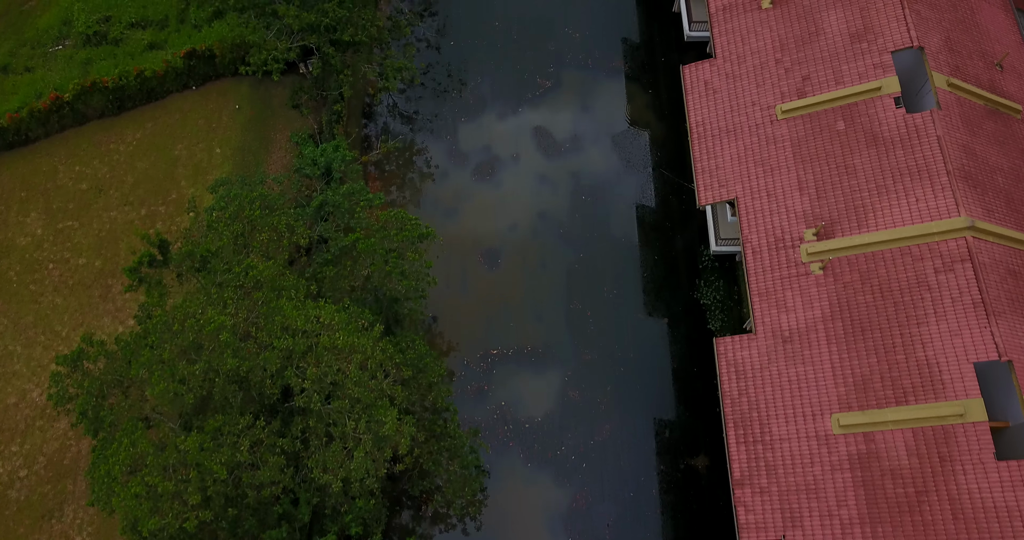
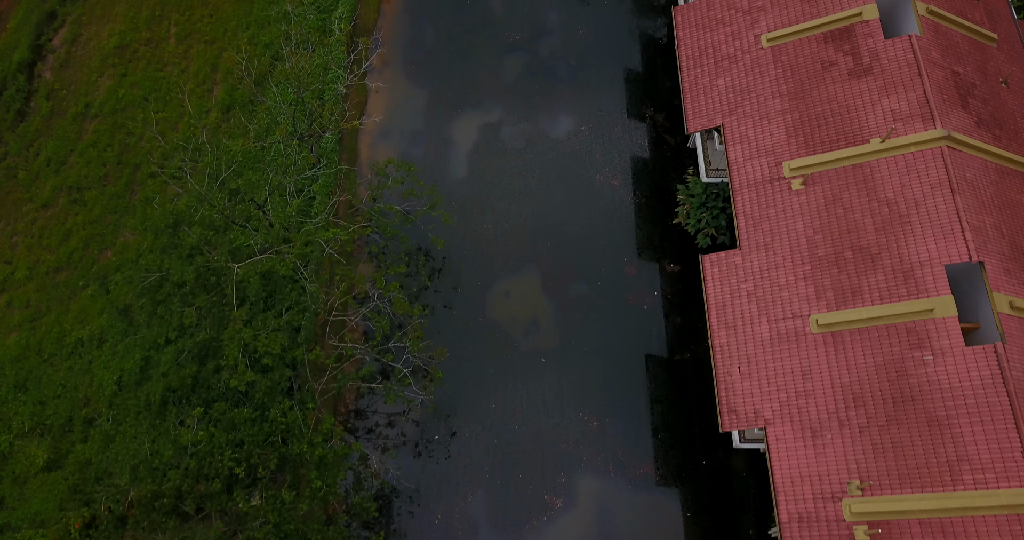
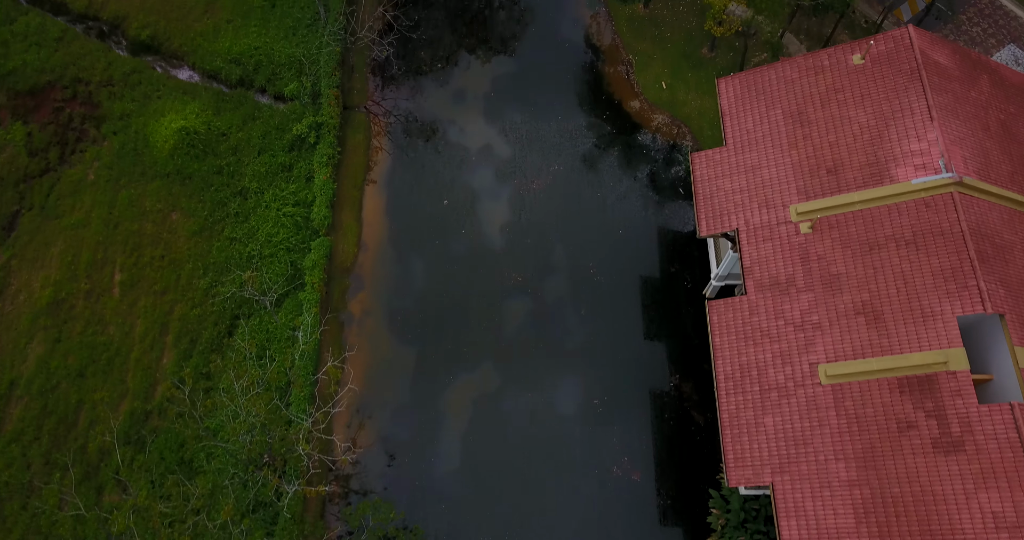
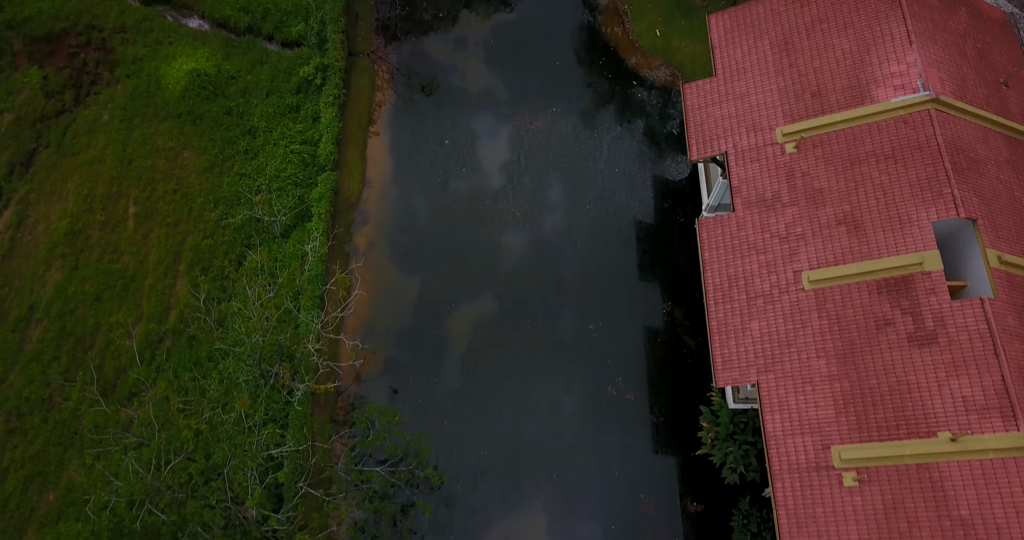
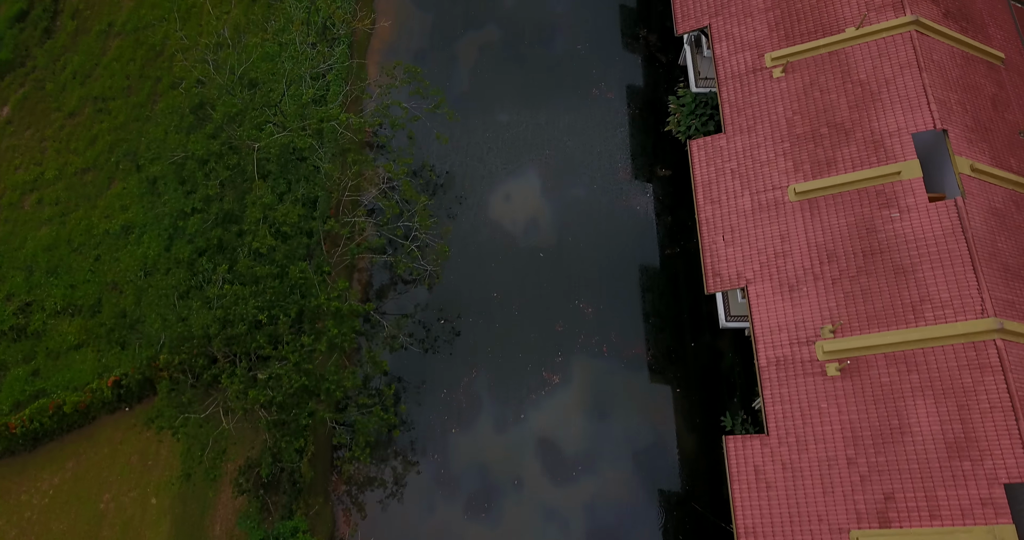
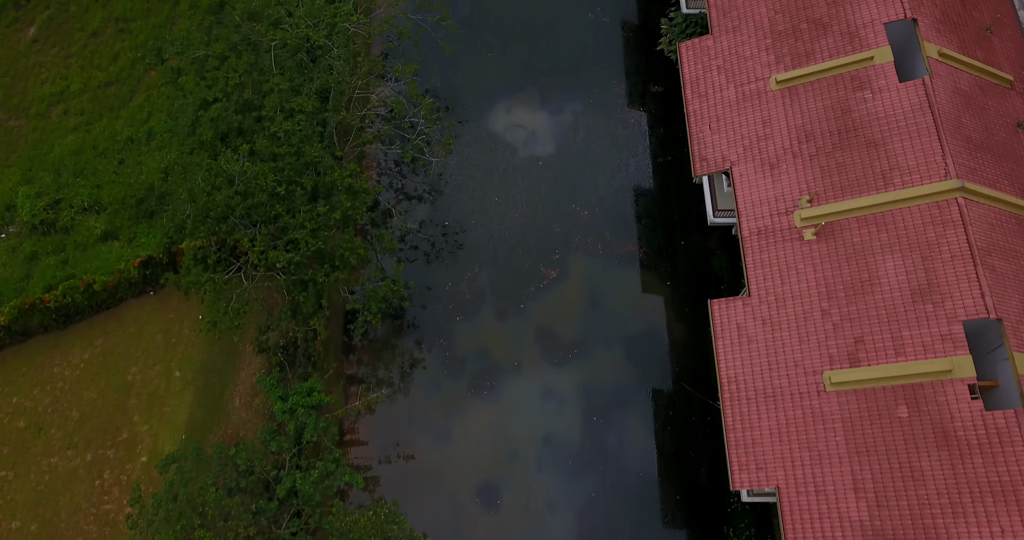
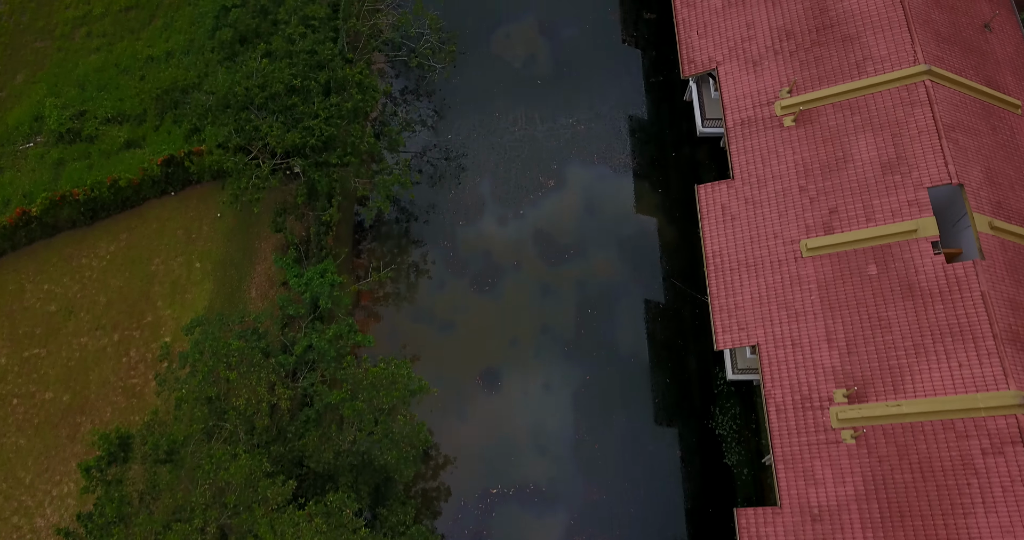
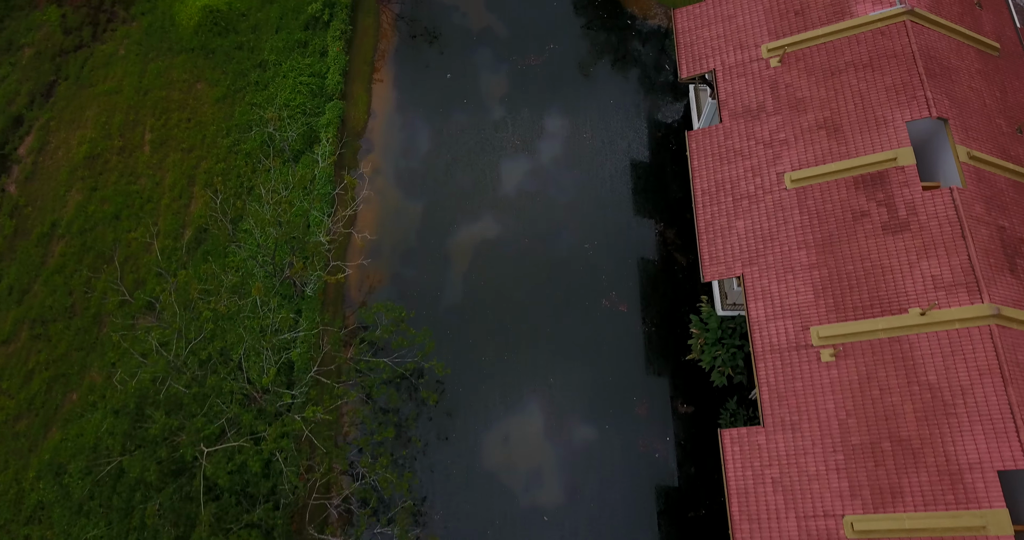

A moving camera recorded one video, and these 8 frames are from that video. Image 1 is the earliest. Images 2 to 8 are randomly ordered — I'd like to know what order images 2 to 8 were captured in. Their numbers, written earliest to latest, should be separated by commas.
7, 6, 5, 2, 8, 4, 3
